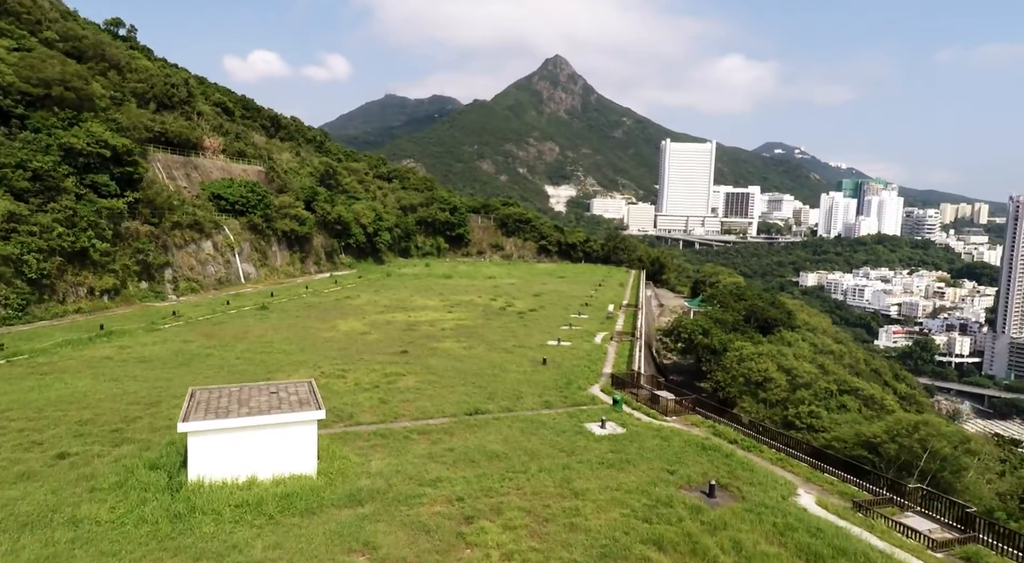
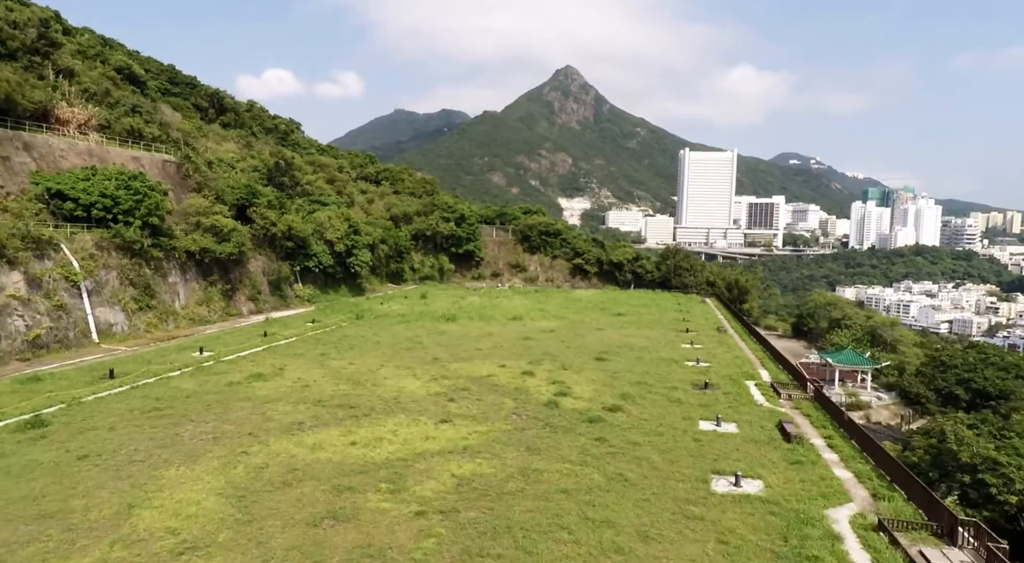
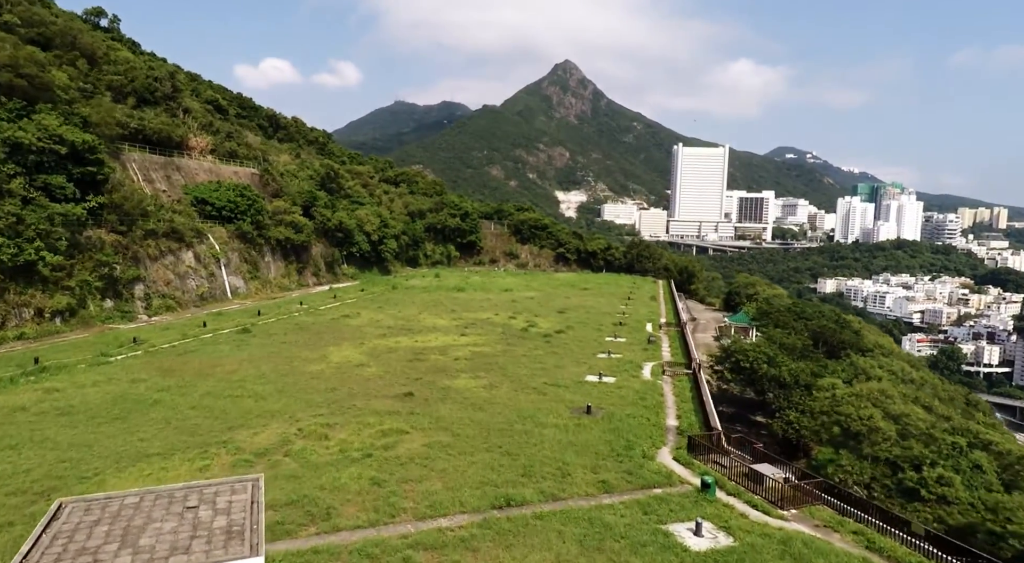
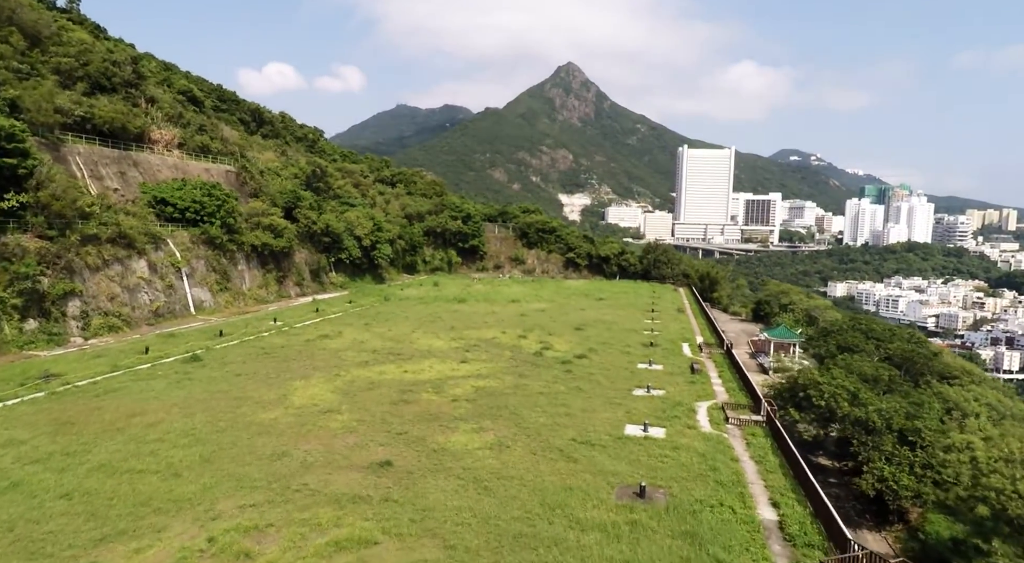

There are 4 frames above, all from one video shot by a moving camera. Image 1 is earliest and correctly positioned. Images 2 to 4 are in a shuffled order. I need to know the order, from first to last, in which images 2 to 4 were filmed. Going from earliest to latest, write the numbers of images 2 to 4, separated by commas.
3, 4, 2
